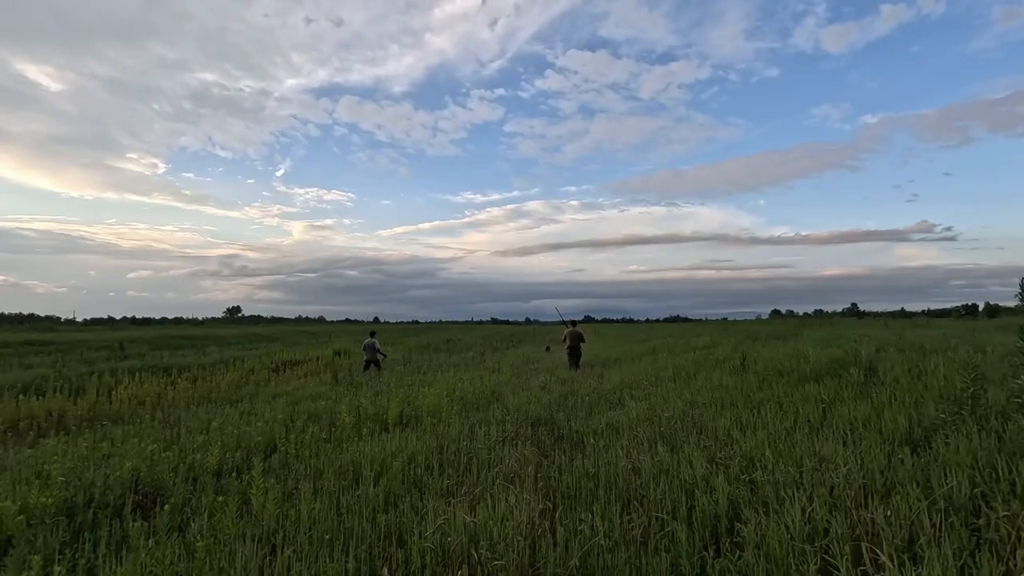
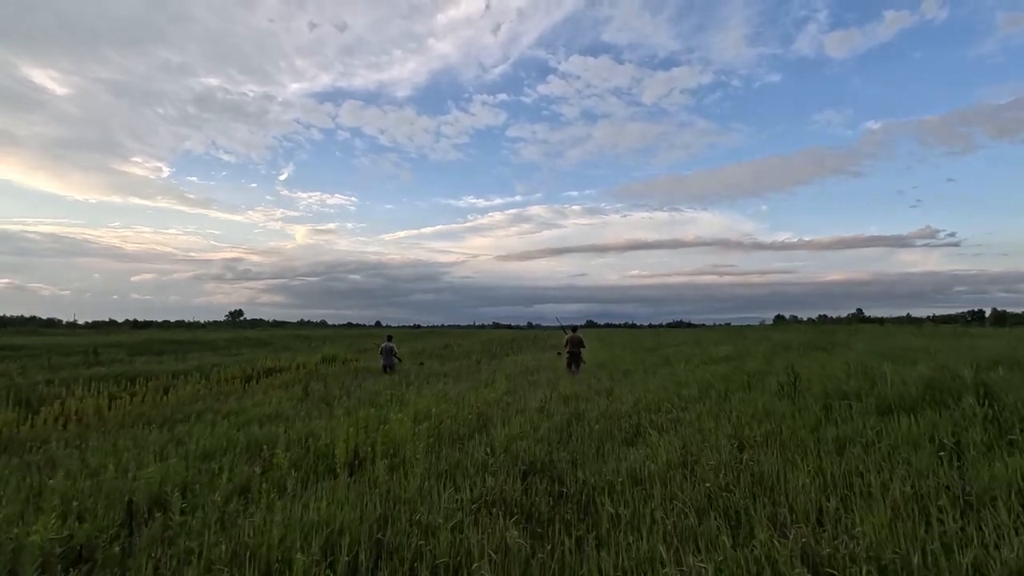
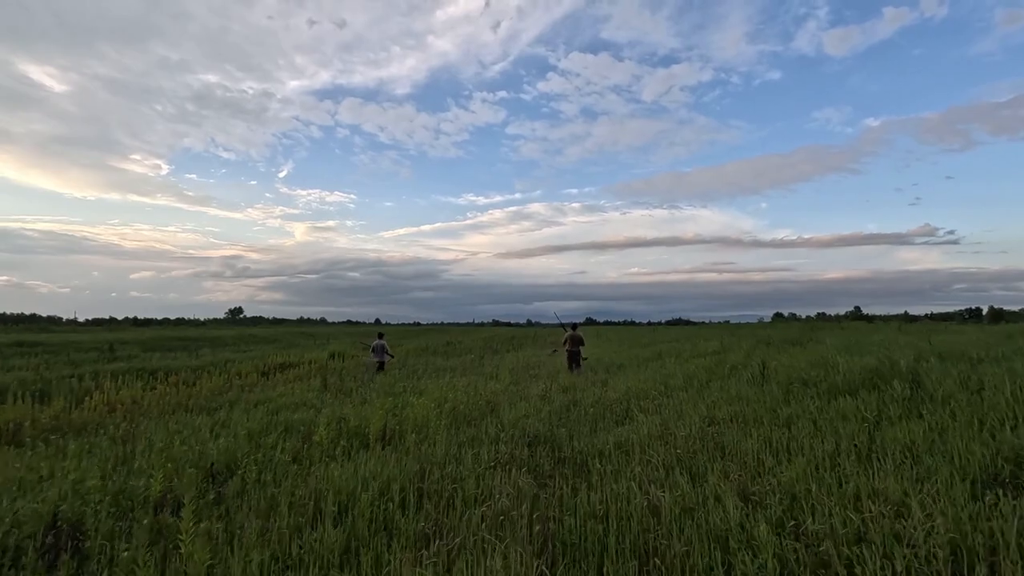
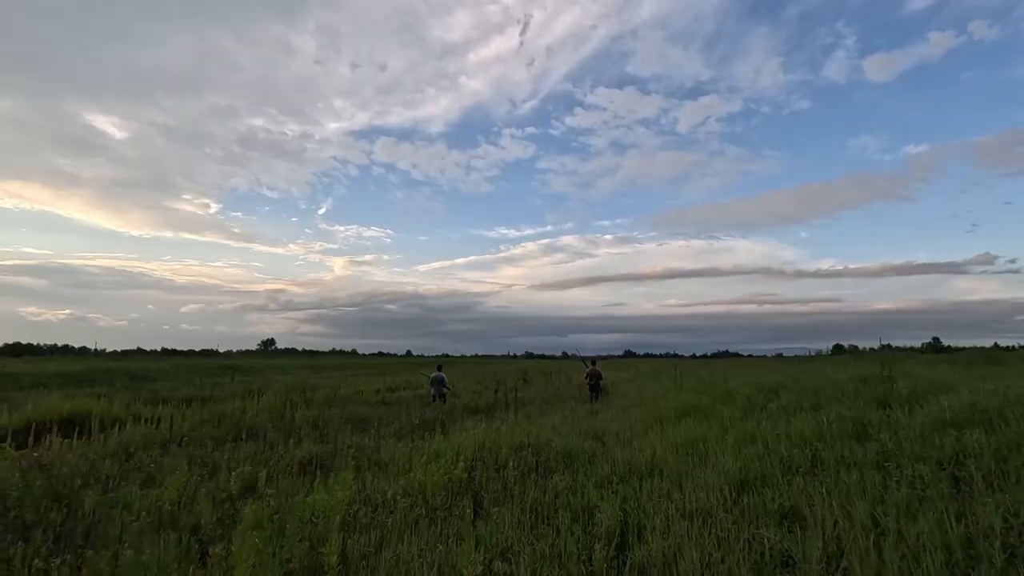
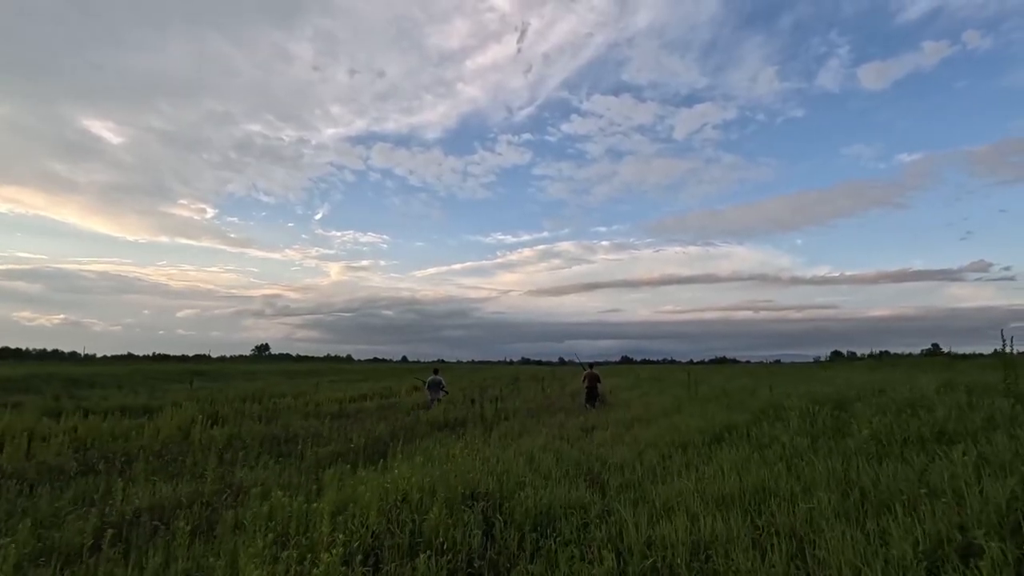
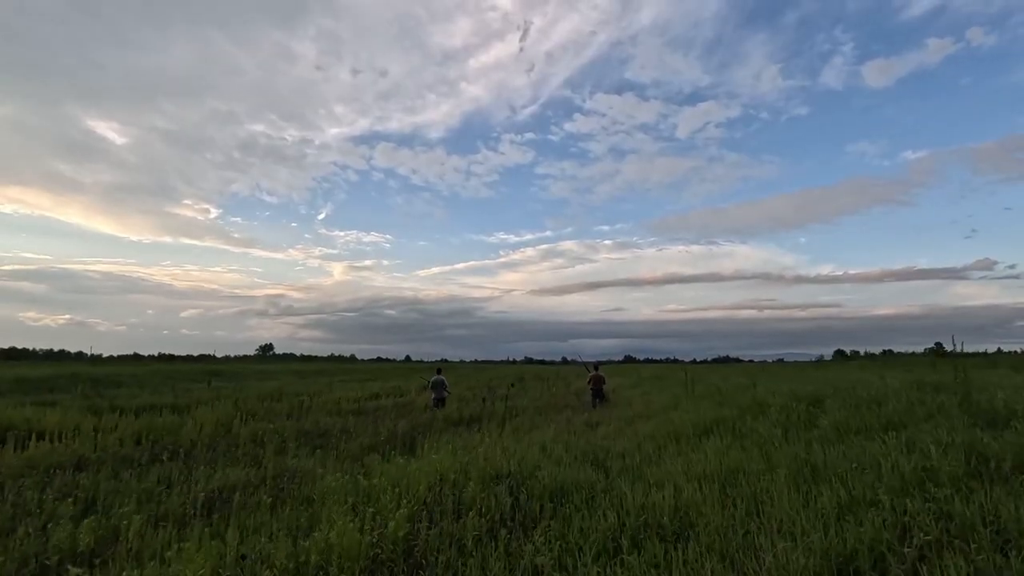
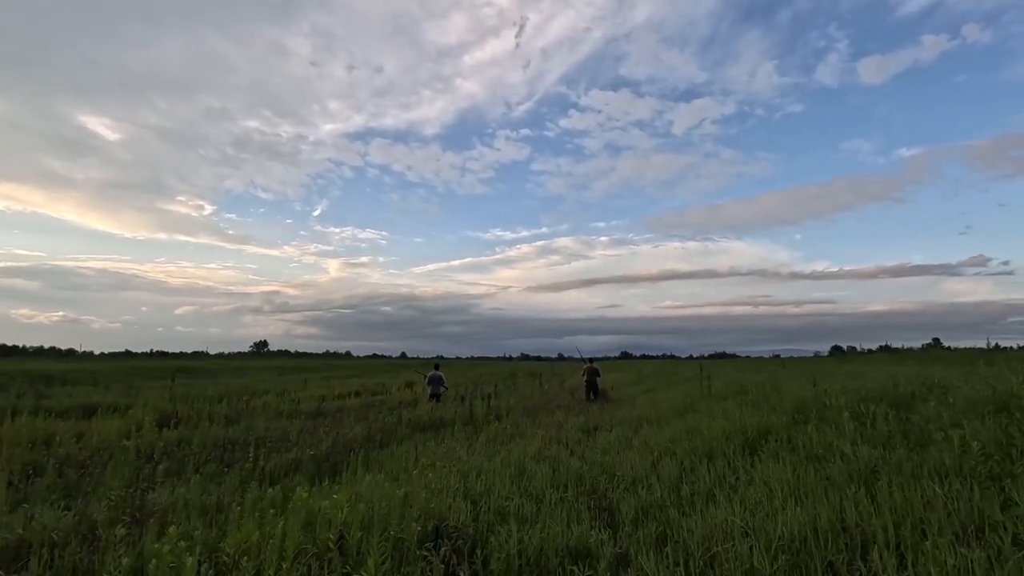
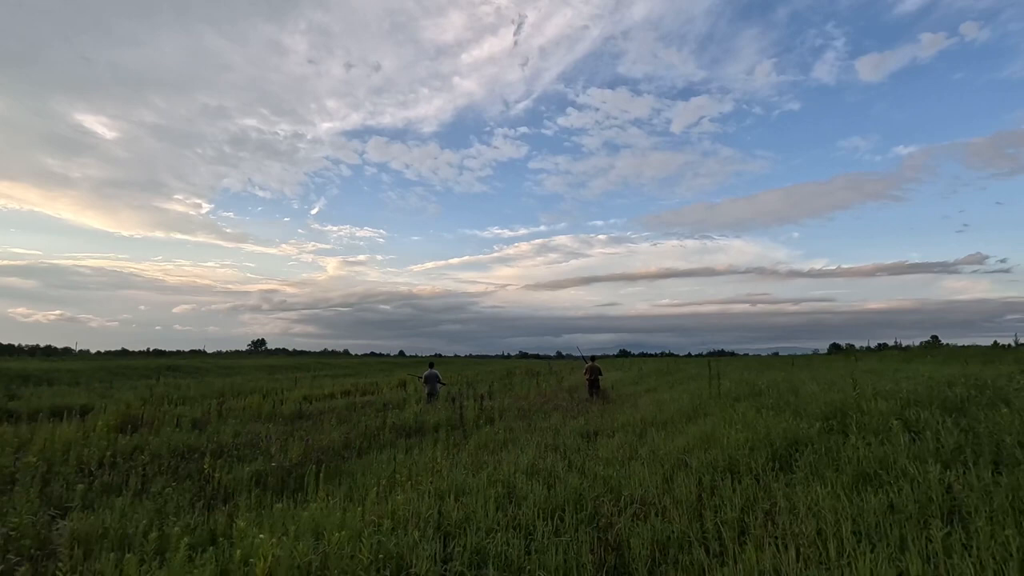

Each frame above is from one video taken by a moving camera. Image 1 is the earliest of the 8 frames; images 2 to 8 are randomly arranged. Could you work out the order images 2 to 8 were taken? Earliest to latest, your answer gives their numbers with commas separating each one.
3, 2, 4, 6, 5, 7, 8
